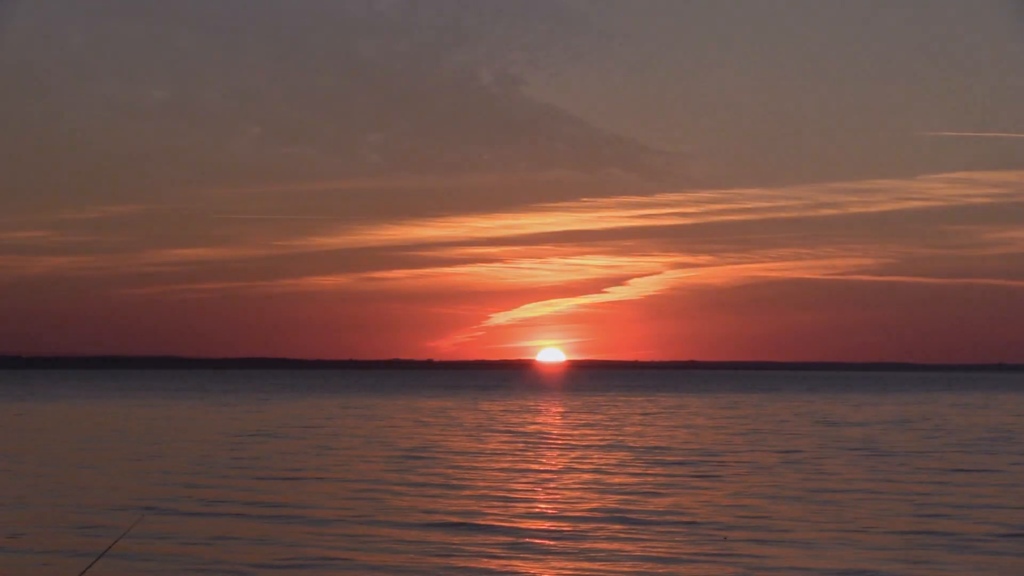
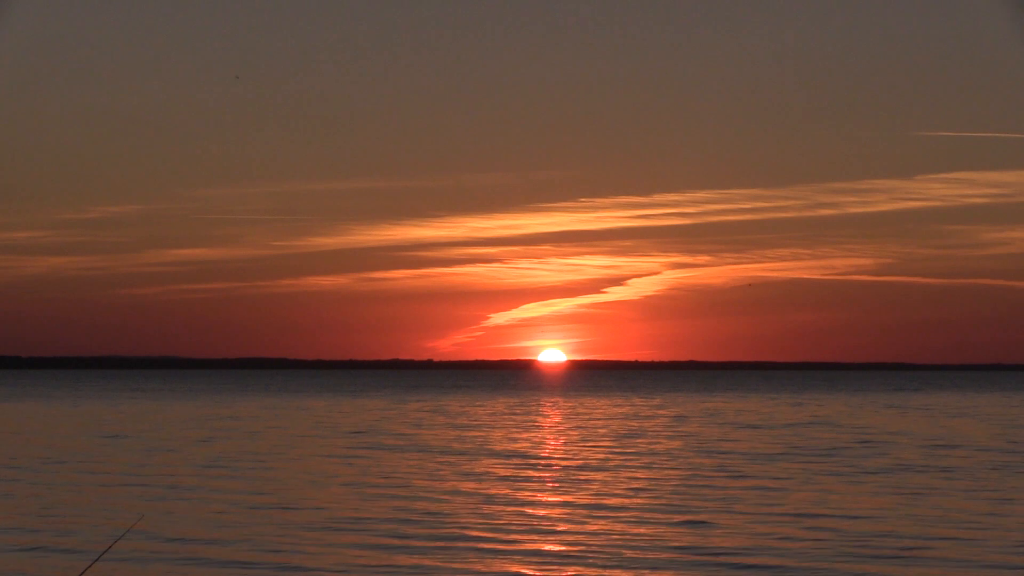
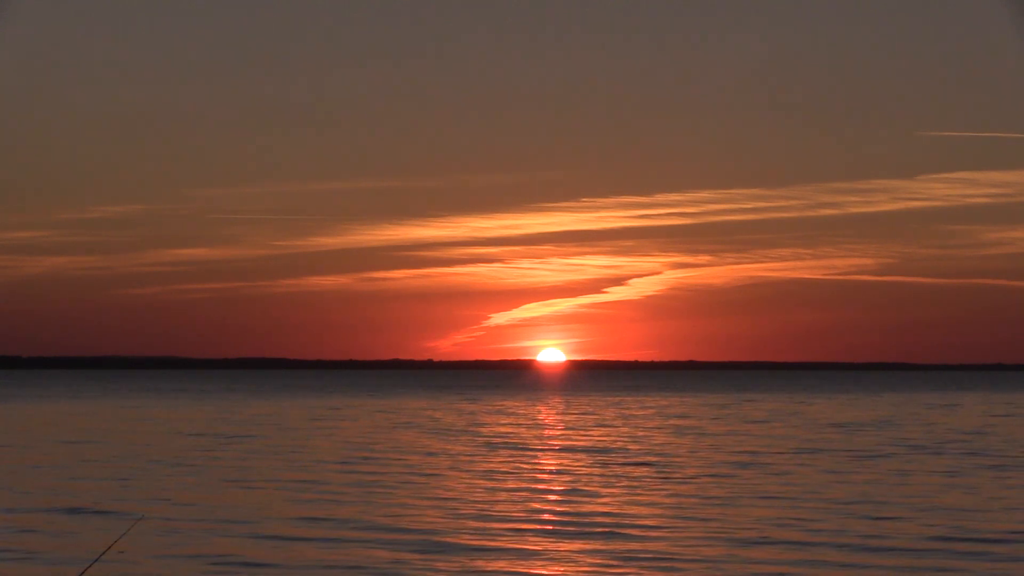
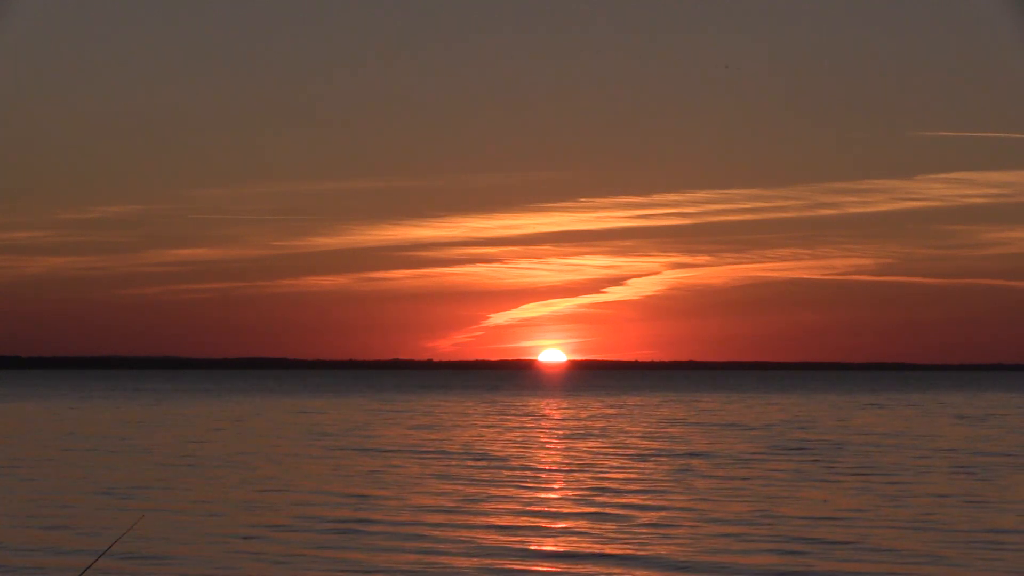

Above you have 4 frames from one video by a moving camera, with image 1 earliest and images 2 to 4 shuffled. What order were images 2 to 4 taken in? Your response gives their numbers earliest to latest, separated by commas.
3, 2, 4
